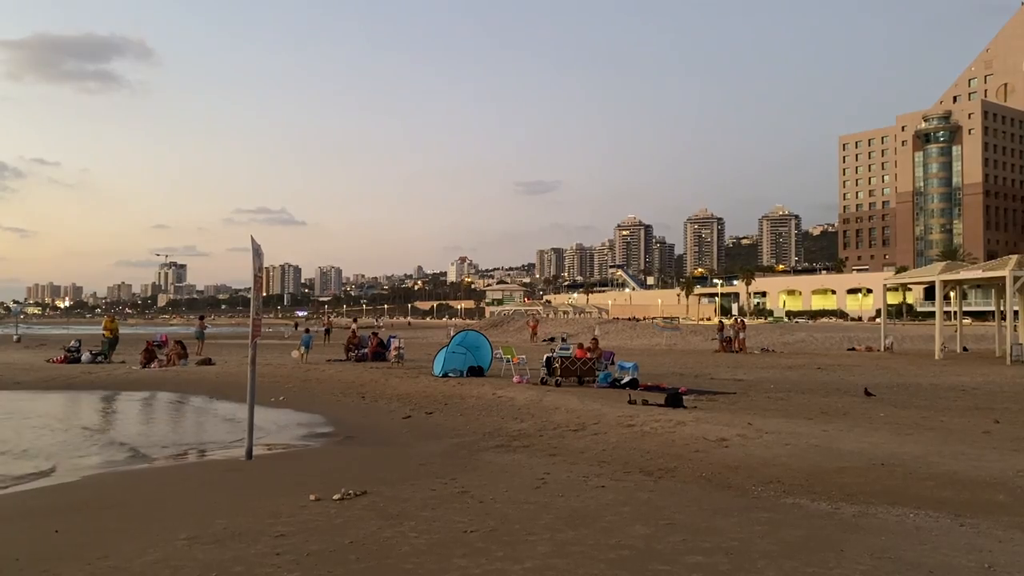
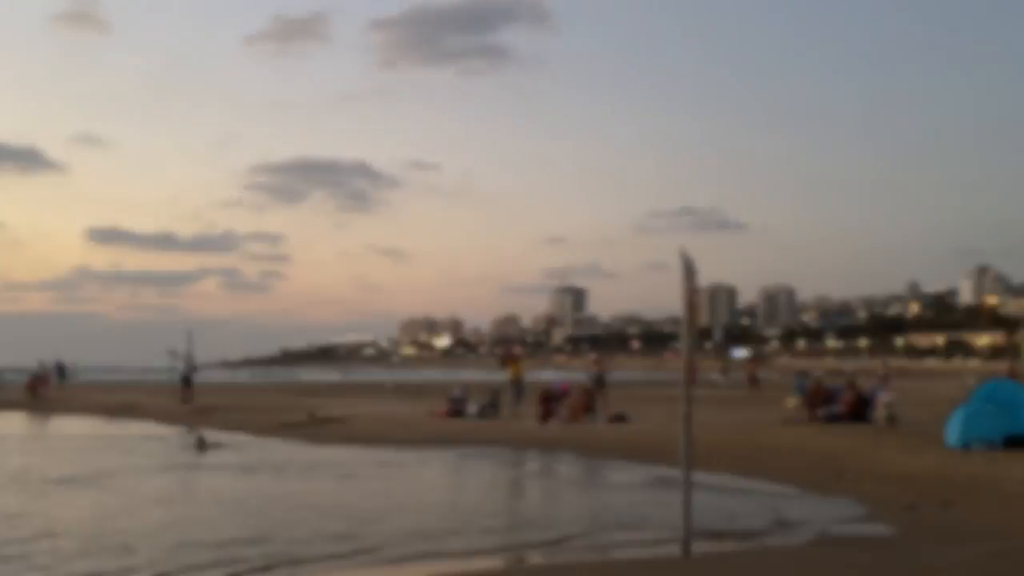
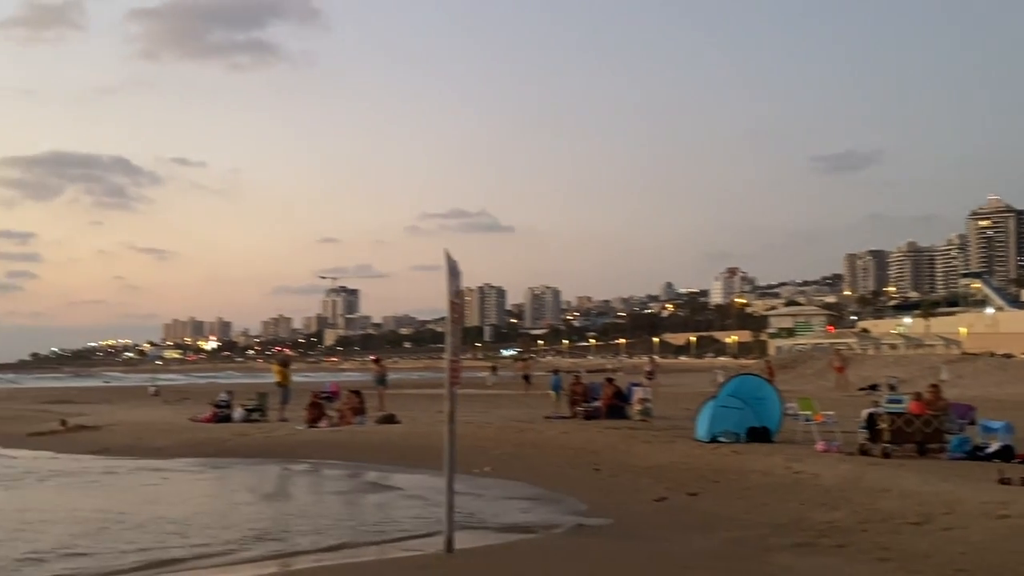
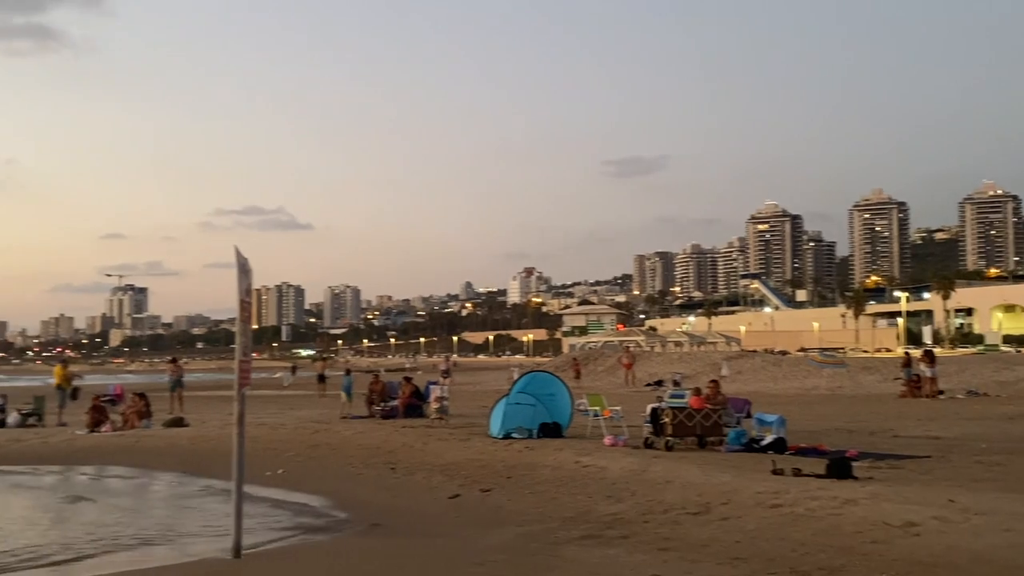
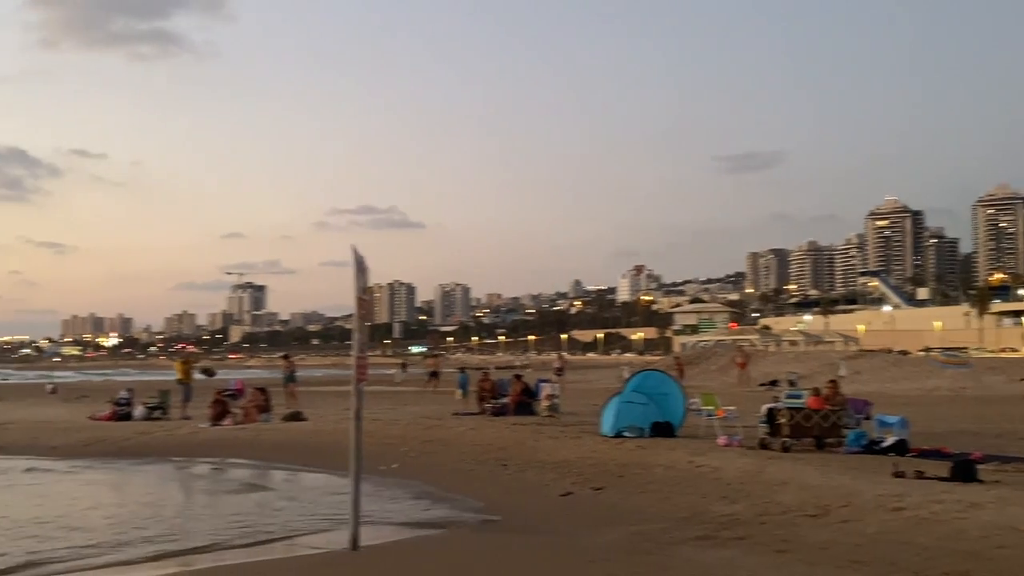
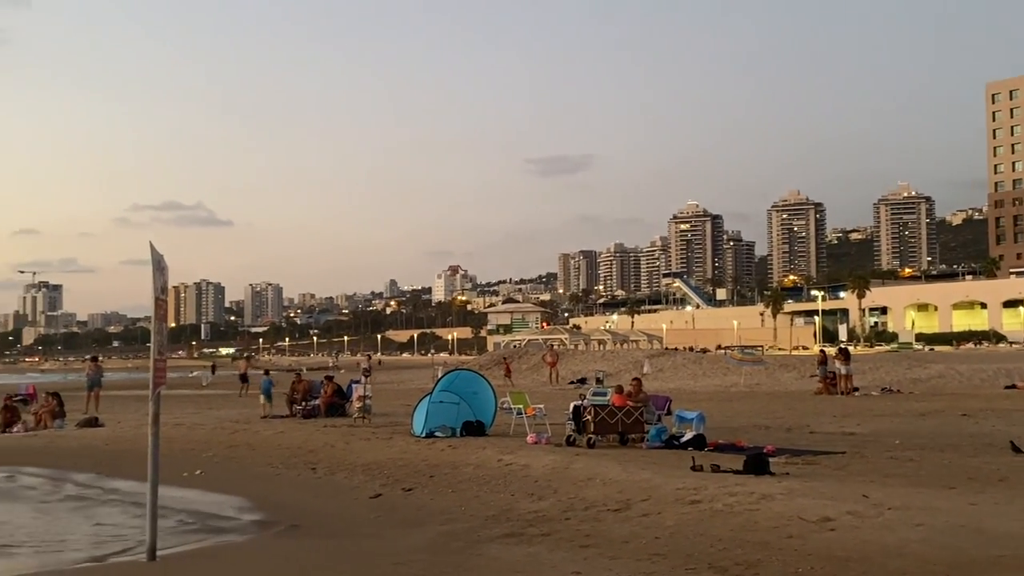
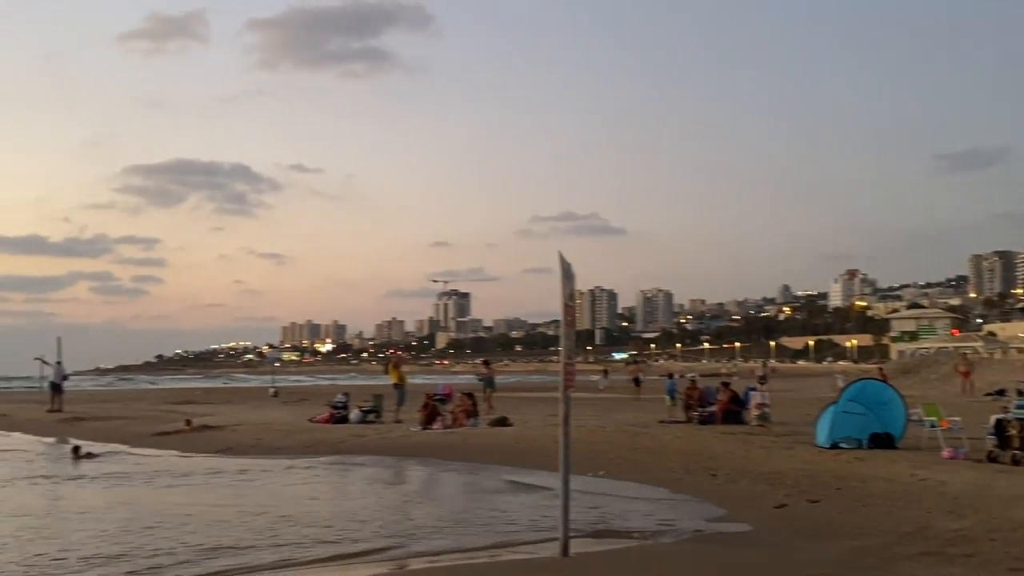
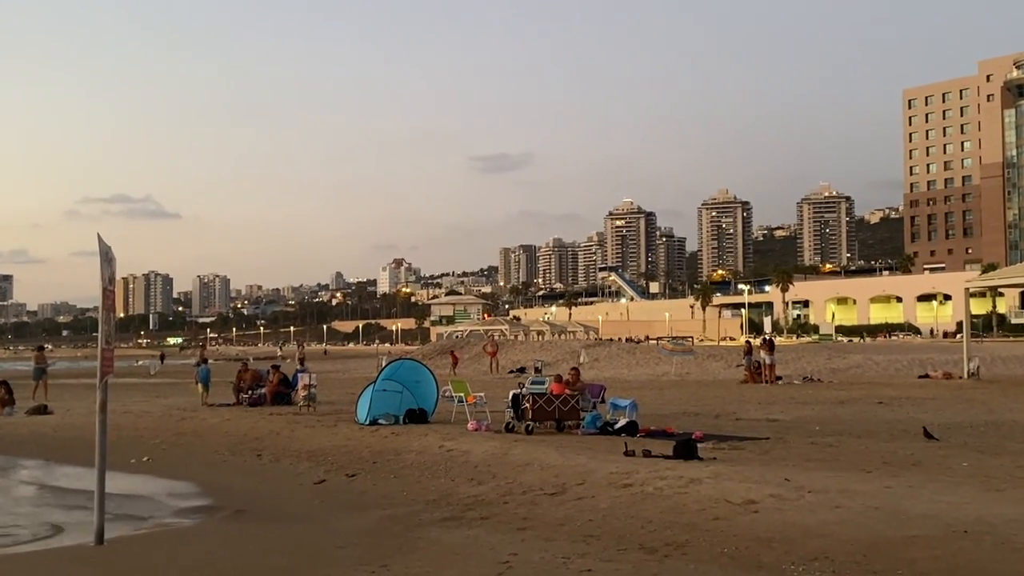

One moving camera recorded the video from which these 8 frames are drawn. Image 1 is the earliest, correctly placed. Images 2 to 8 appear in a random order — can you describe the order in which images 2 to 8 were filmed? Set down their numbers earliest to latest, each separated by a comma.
8, 6, 4, 5, 3, 7, 2
